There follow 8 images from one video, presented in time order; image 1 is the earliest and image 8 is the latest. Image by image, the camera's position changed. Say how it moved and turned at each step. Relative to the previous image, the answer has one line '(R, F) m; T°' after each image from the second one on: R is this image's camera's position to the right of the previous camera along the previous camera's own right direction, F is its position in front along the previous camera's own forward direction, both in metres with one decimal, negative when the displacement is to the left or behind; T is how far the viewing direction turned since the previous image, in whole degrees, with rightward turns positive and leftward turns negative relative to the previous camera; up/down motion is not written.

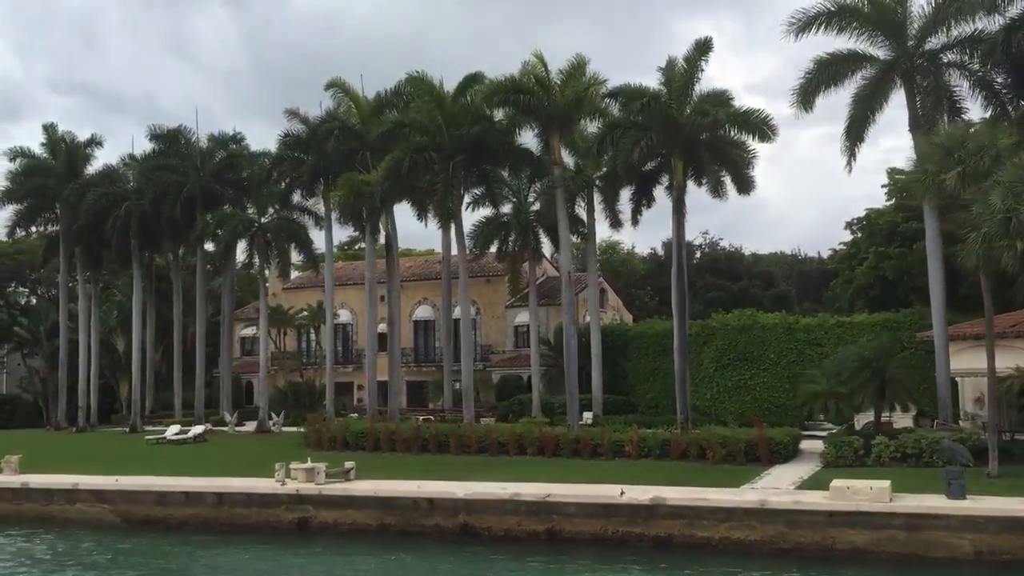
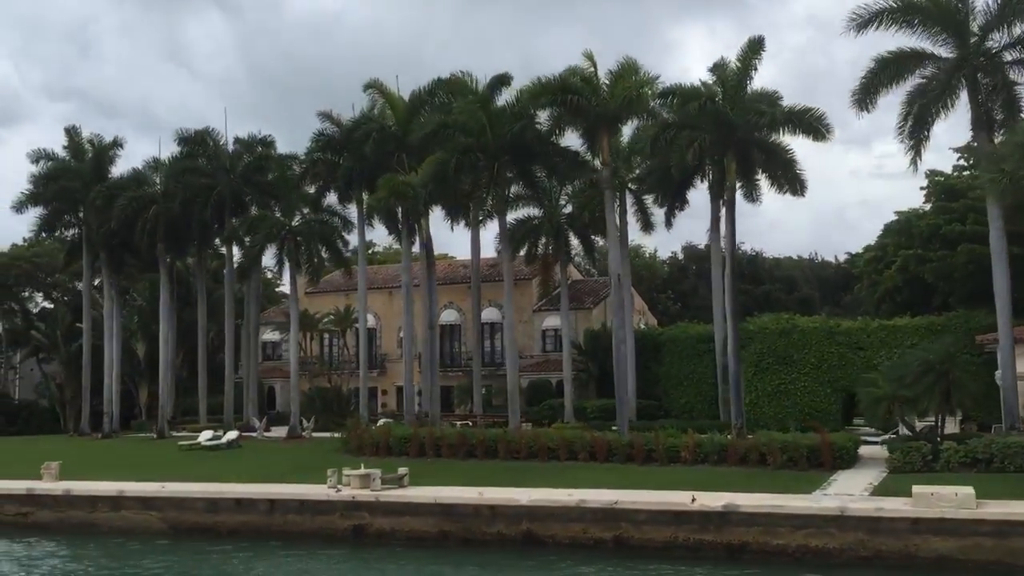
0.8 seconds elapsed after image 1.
(-1.3, +0.5) m; 0°
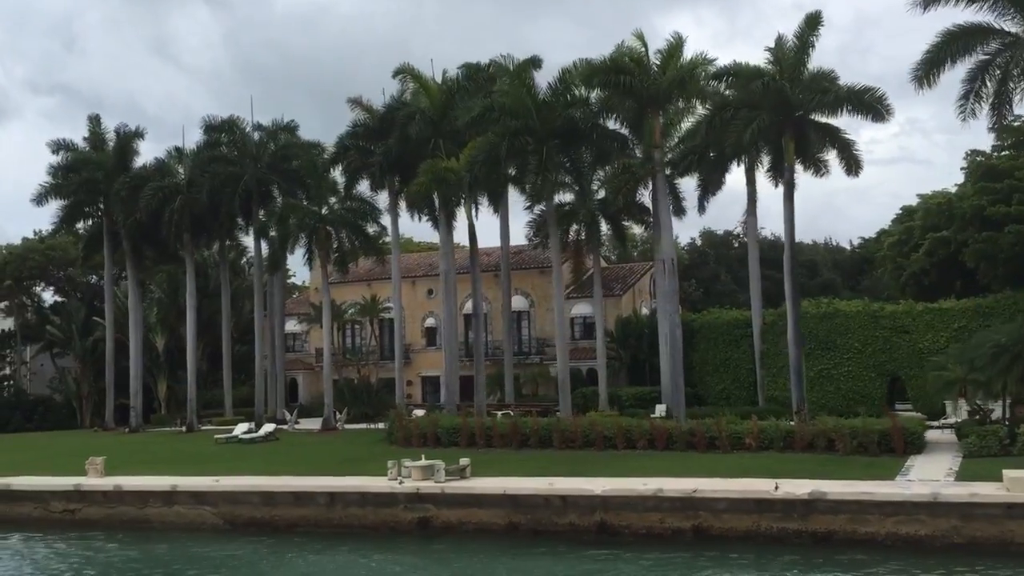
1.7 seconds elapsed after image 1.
(-1.5, +0.6) m; 0°
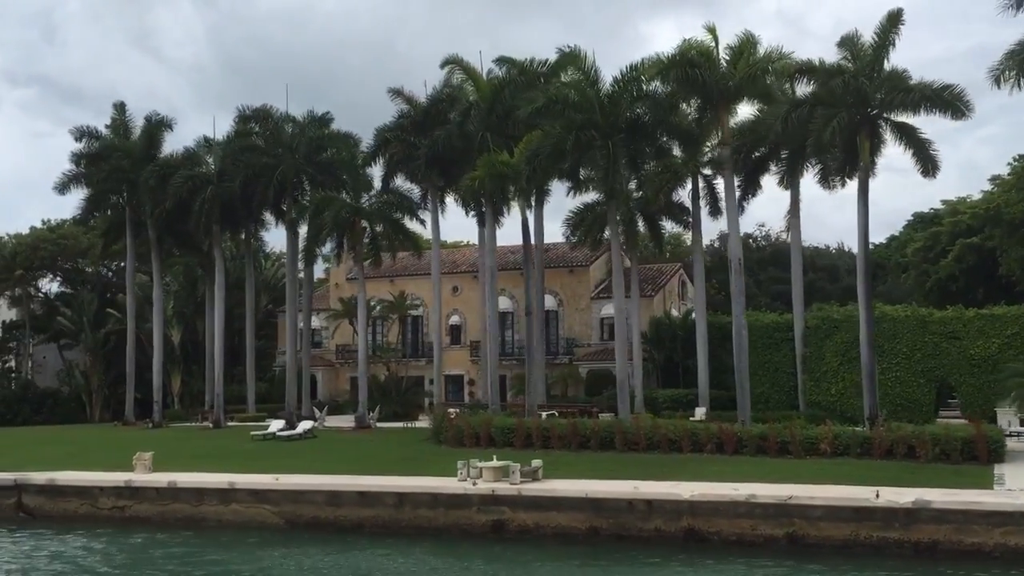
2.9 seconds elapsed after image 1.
(-2.0, +0.7) m; +1°
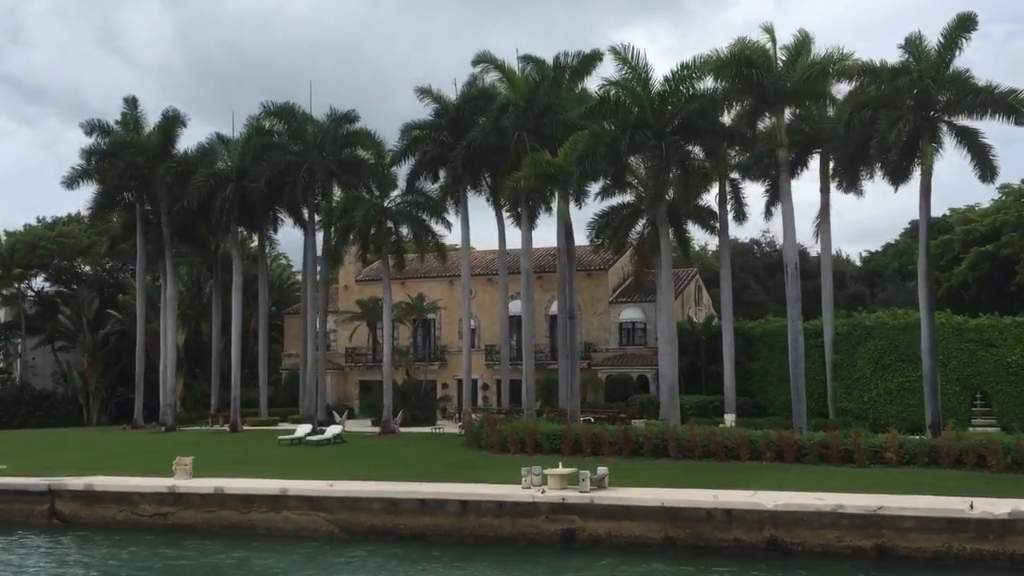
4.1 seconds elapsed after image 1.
(-1.9, +0.7) m; +1°
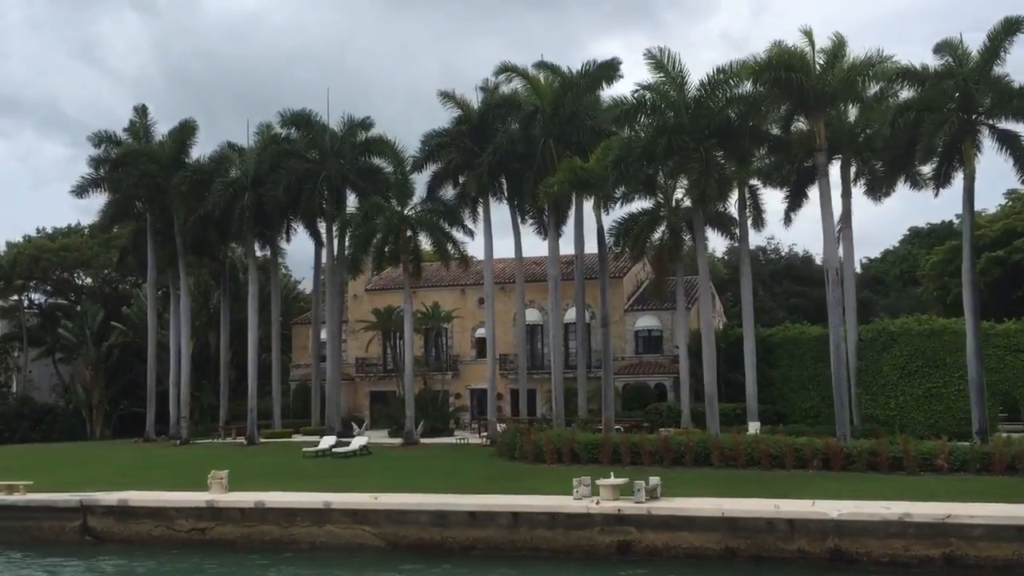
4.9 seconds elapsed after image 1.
(-1.3, +0.4) m; +1°
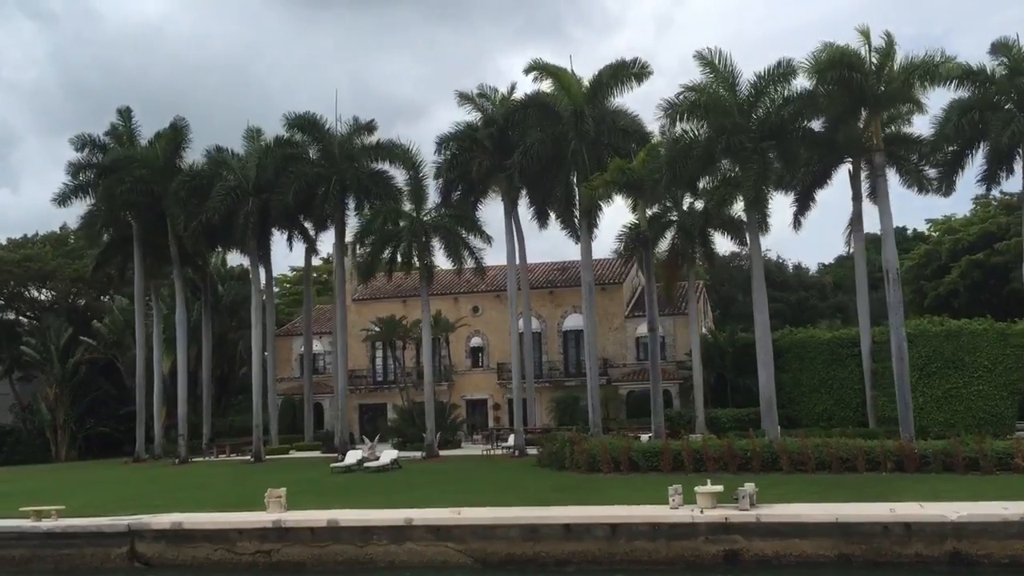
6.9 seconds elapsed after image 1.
(-3.3, +0.9) m; +4°
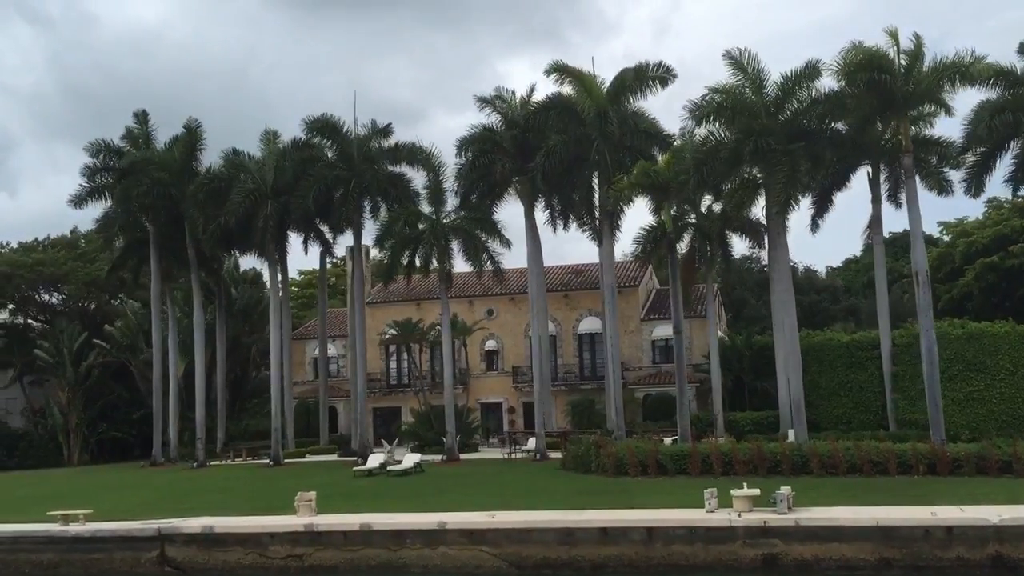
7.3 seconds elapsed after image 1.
(-0.7, +0.1) m; 0°
